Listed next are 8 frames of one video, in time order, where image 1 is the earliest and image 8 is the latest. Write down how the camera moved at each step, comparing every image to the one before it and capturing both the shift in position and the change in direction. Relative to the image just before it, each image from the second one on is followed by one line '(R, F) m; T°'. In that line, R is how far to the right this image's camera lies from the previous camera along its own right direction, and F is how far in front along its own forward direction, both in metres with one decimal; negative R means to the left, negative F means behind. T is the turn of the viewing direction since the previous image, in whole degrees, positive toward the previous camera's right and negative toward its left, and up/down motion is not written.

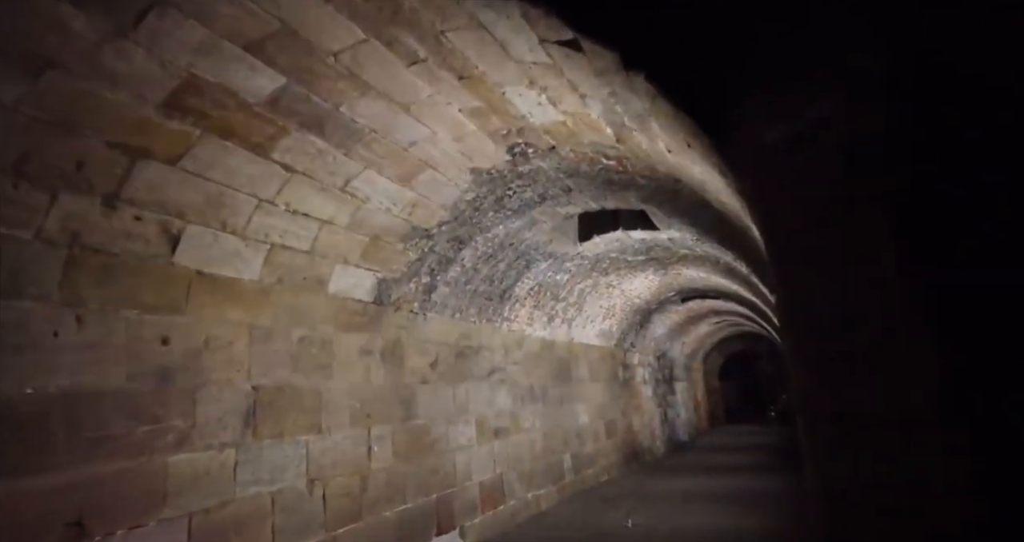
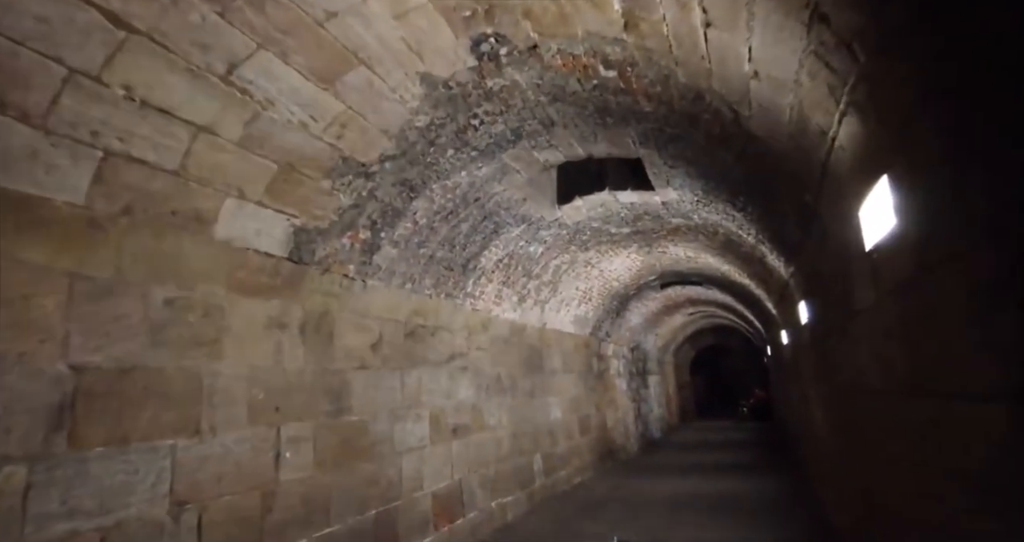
(0.0, +0.9) m; +3°
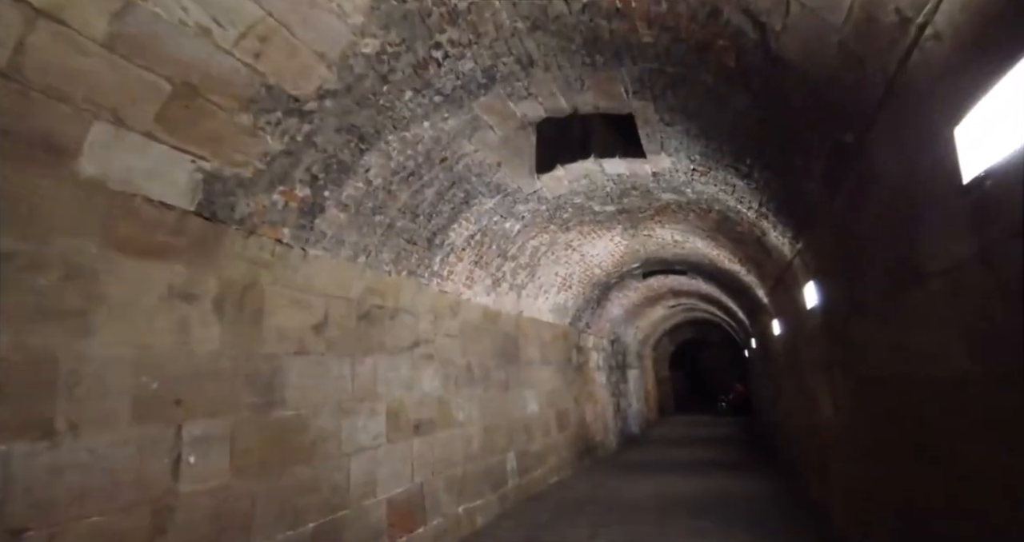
(+0.1, +0.5) m; +2°
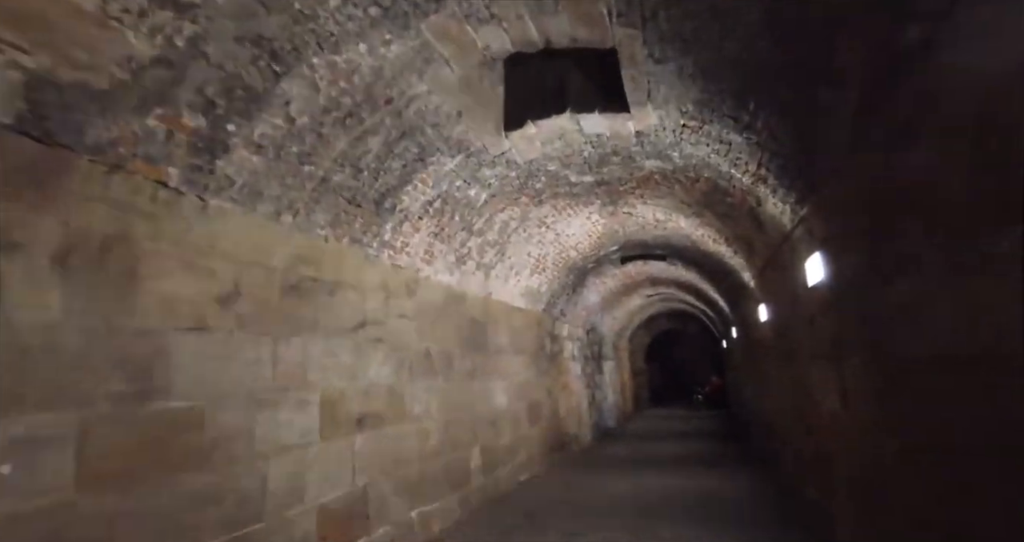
(+0.1, +0.5) m; +2°
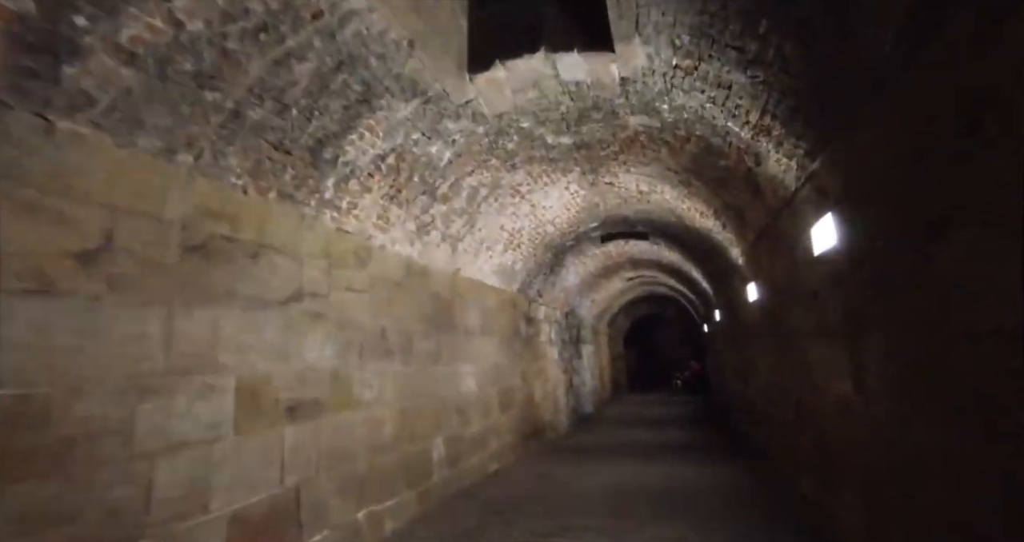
(+0.1, +0.5) m; +2°
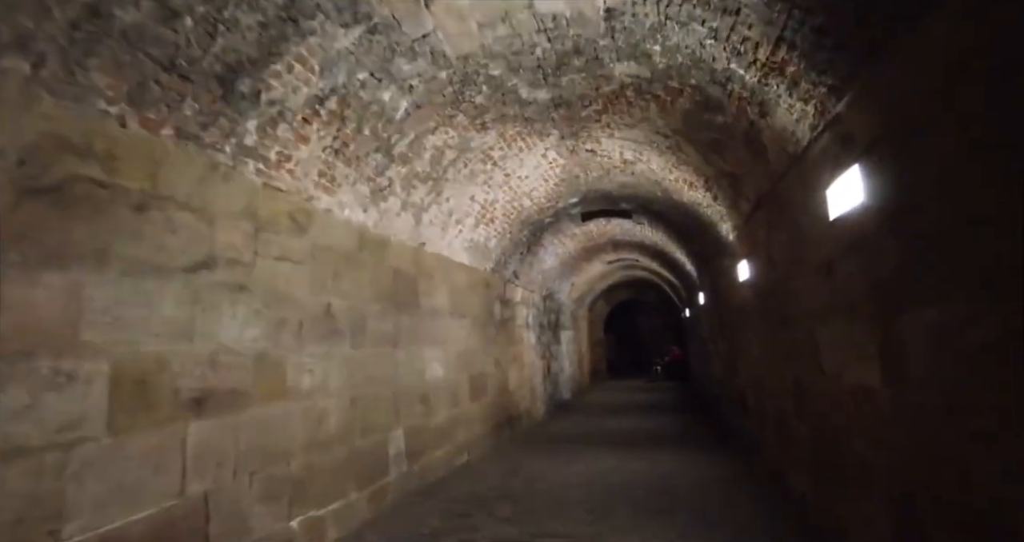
(+0.1, +0.5) m; +2°
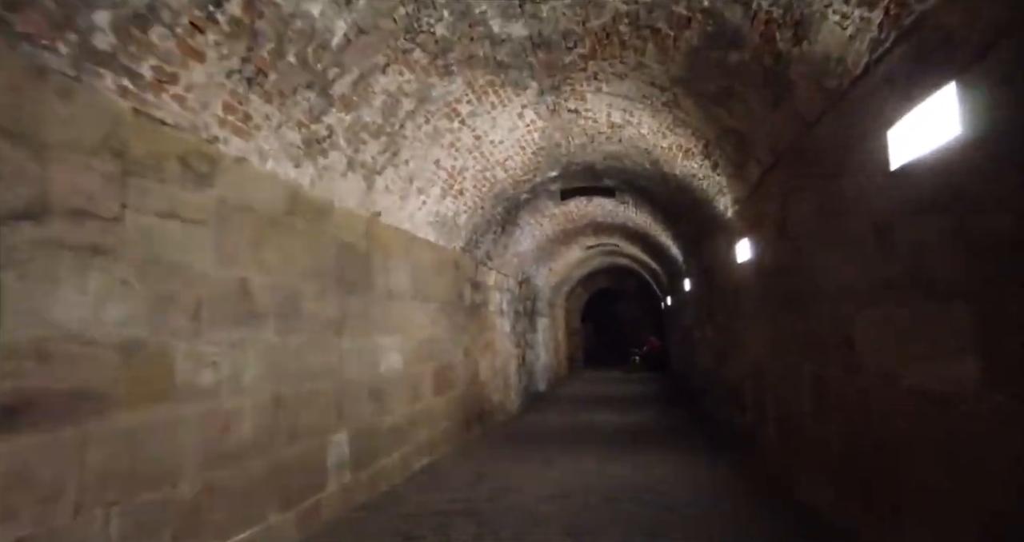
(+0.1, +0.7) m; +2°
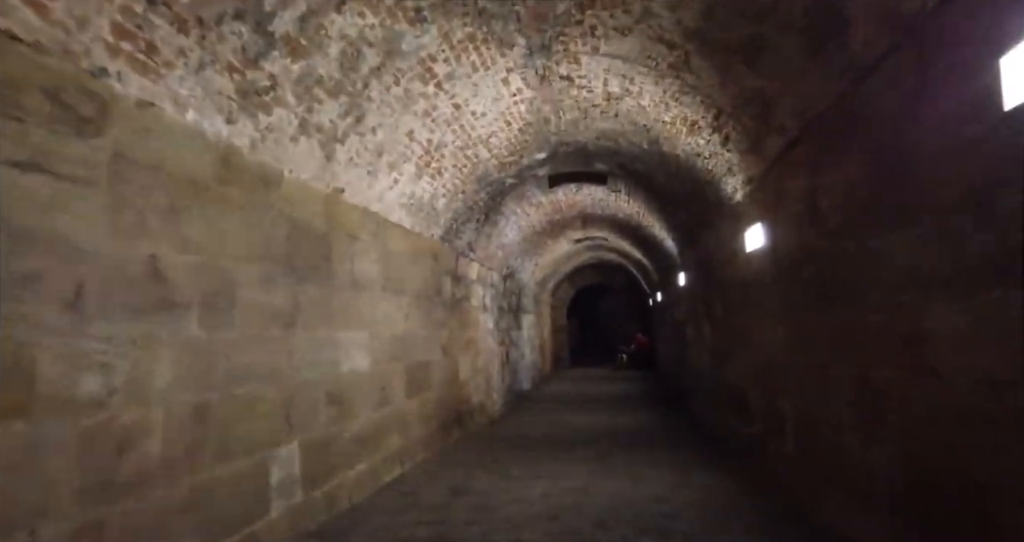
(0.0, +0.5) m; +2°
